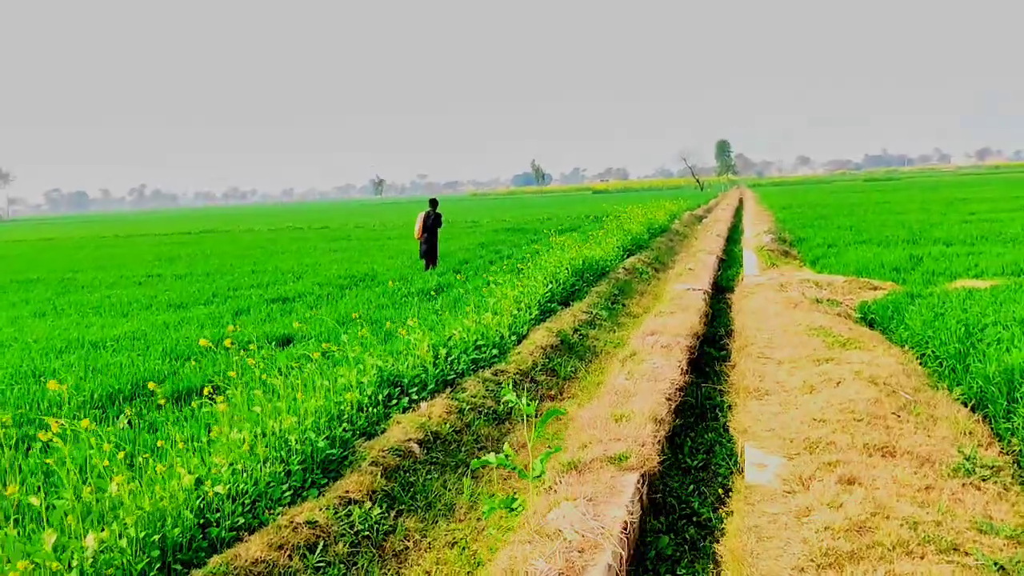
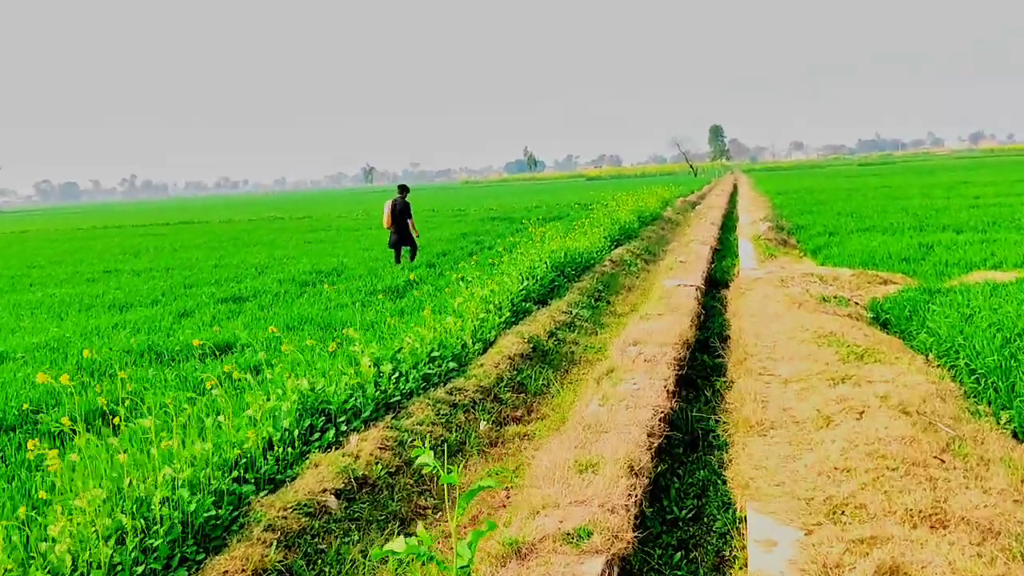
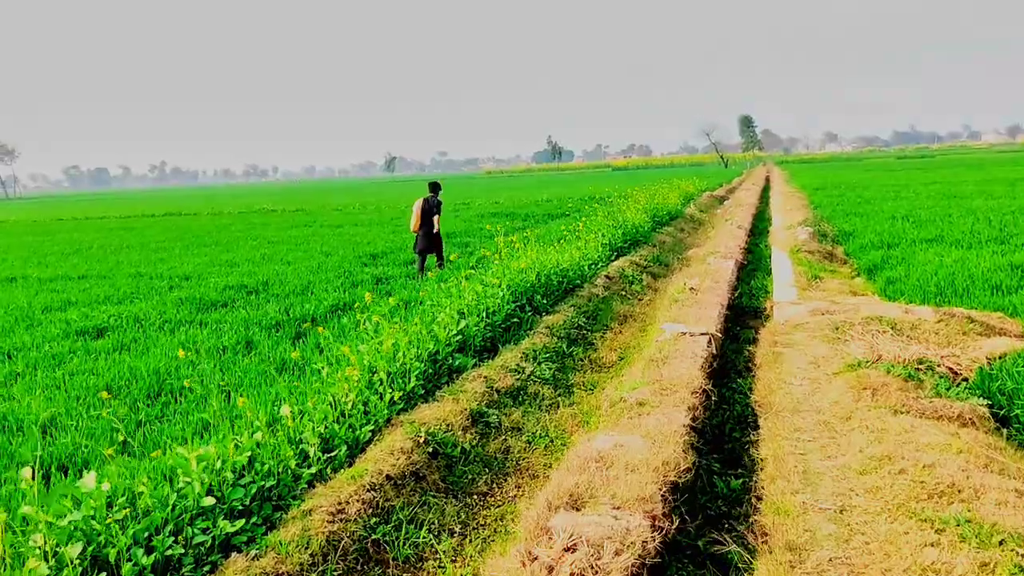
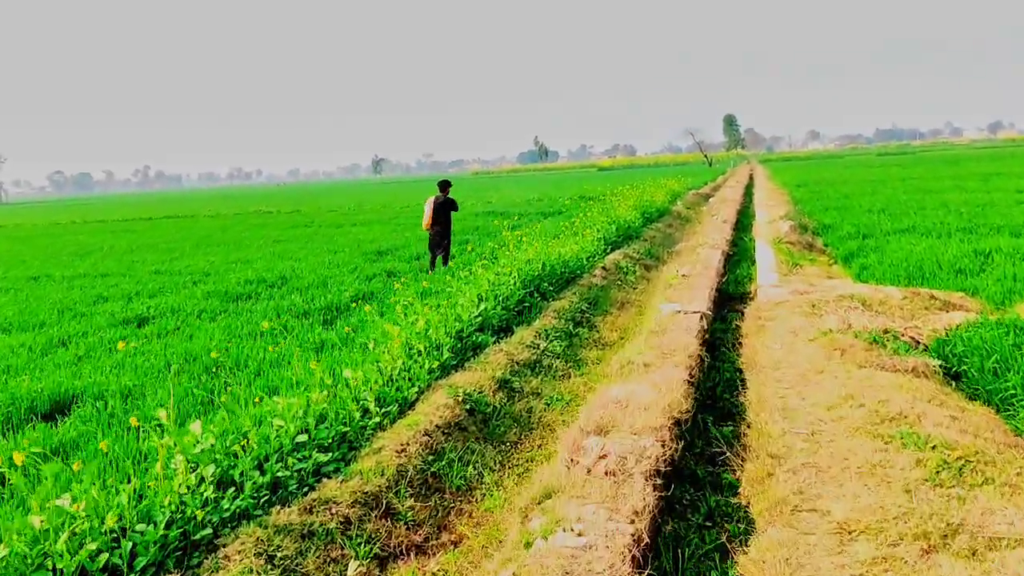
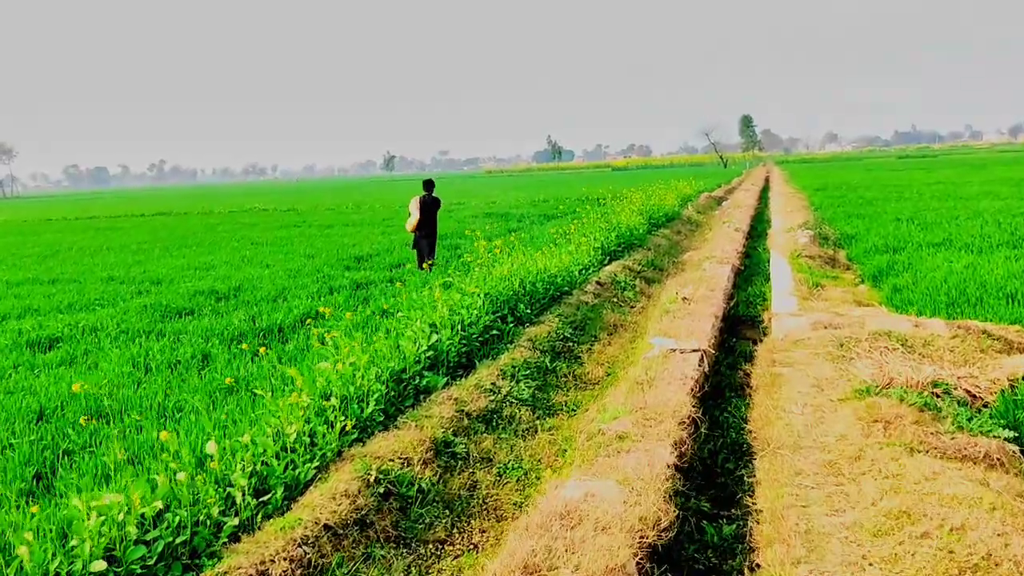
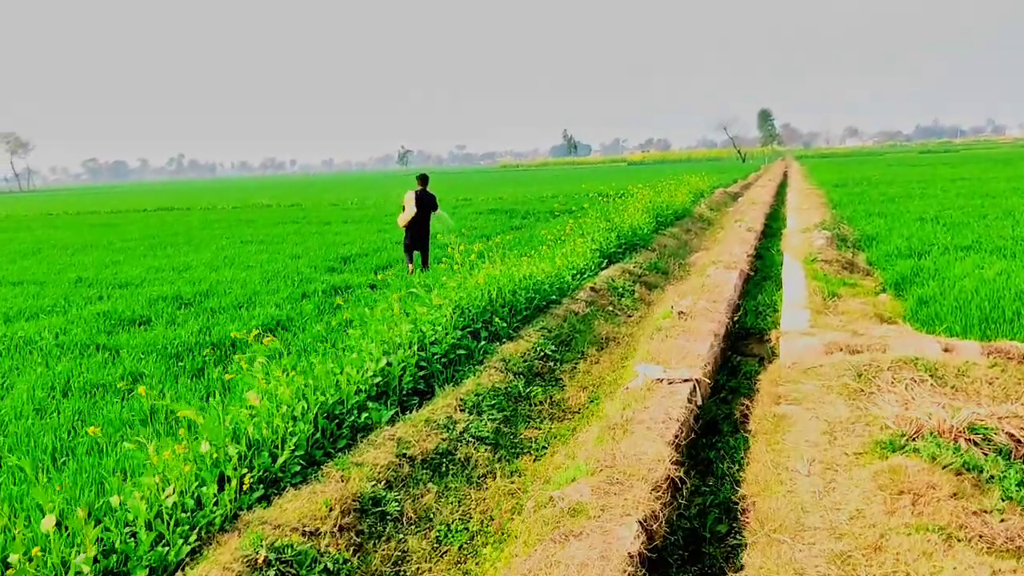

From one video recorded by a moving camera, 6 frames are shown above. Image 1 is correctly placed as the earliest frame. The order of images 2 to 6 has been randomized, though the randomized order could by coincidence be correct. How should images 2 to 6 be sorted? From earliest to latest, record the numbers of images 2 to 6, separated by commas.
2, 4, 3, 5, 6
